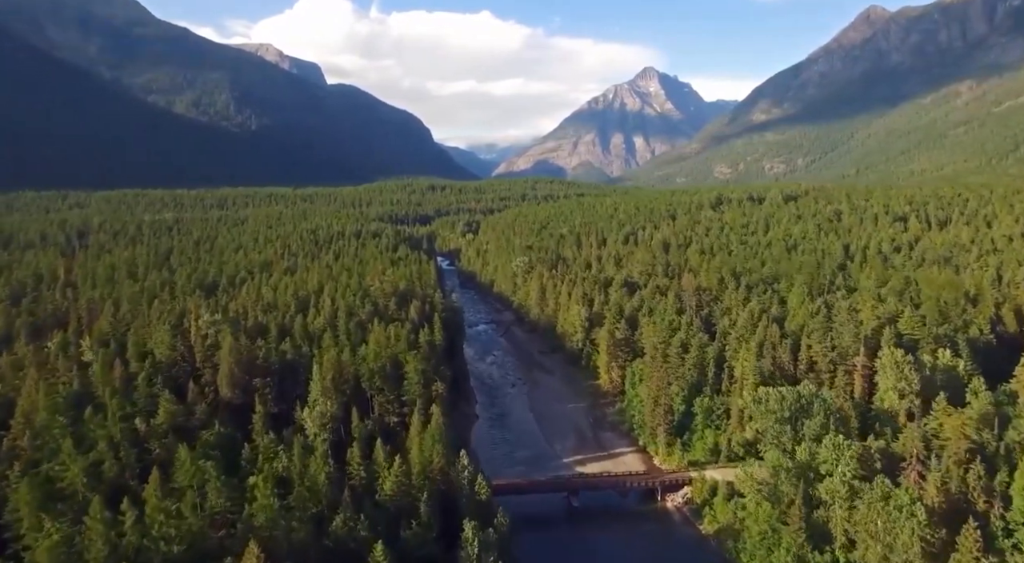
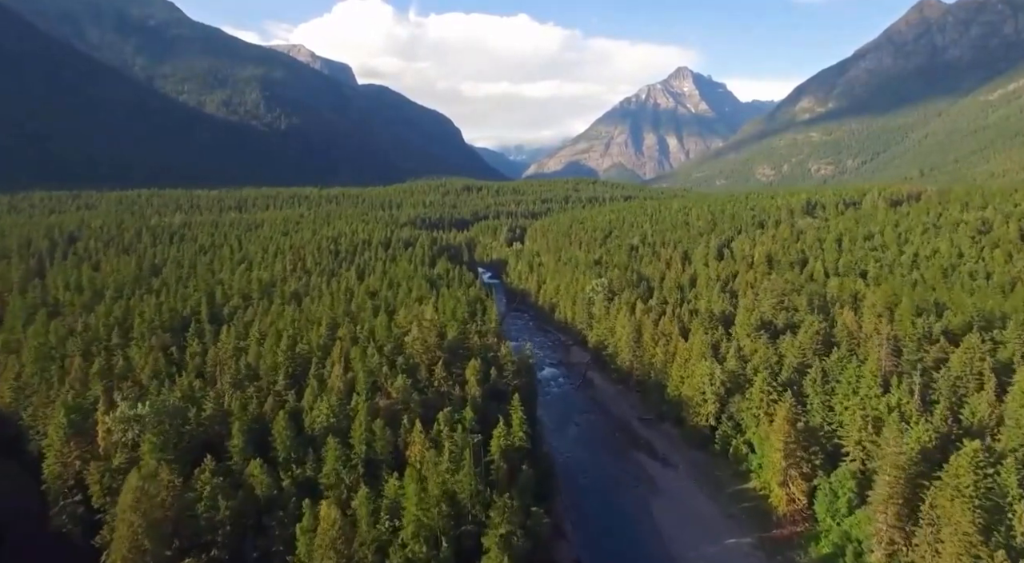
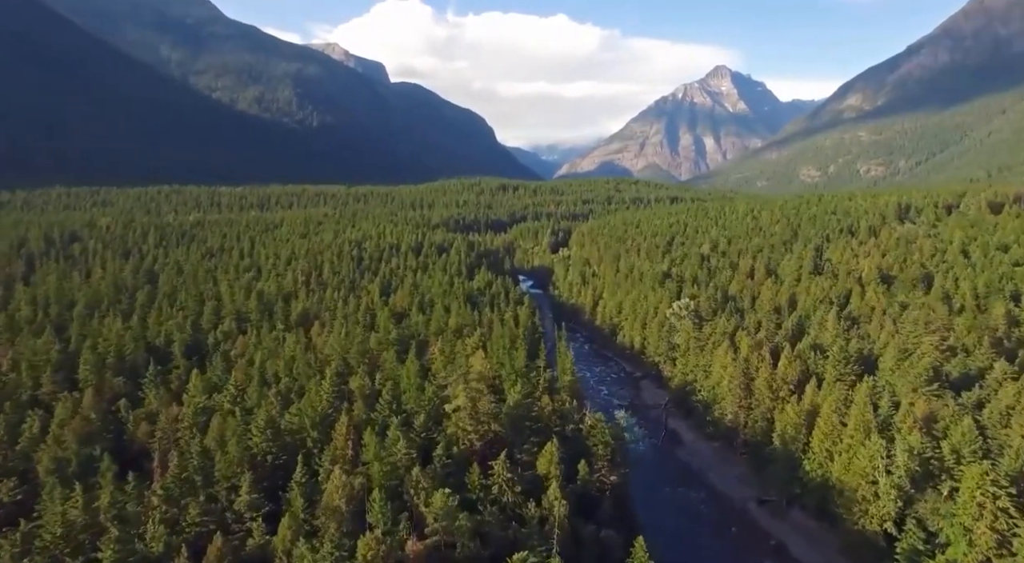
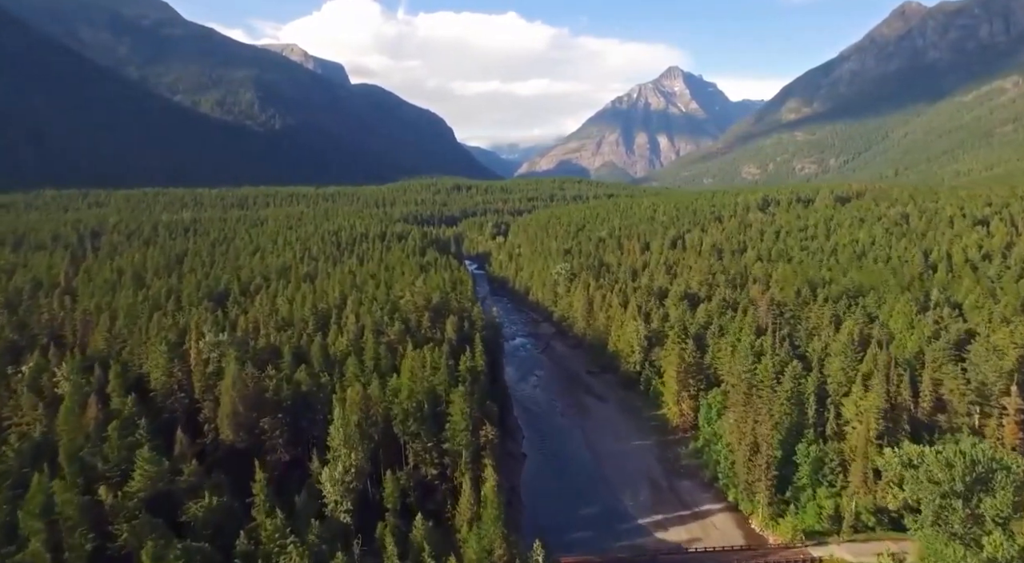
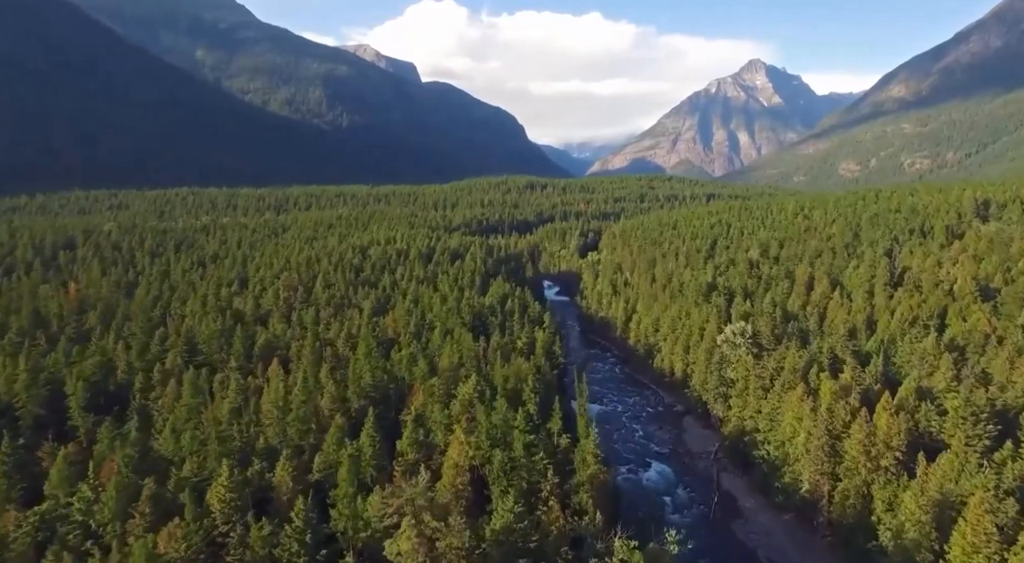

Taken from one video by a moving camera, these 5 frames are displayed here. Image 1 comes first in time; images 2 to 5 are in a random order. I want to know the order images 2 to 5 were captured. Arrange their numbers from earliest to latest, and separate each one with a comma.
4, 2, 3, 5
